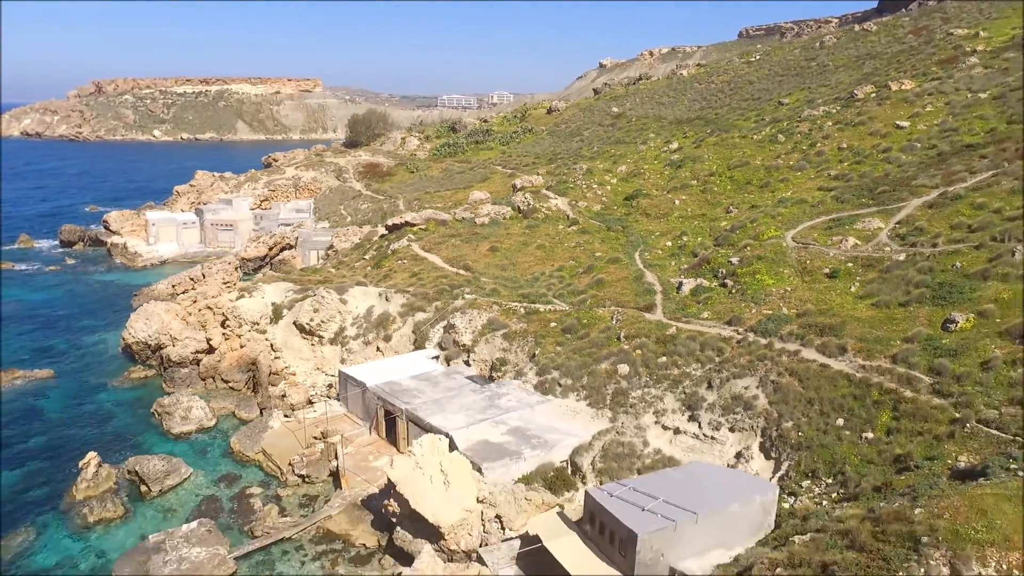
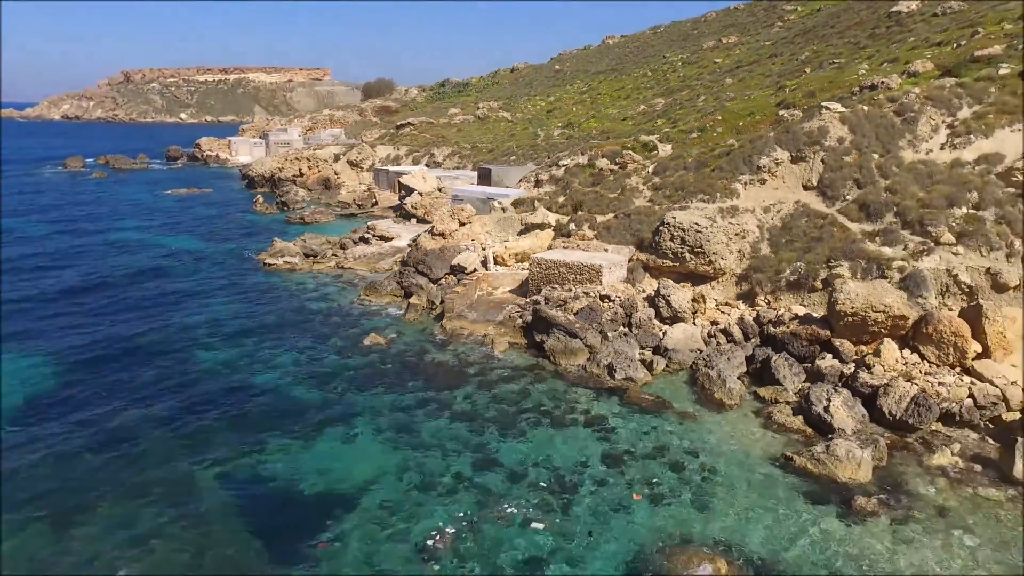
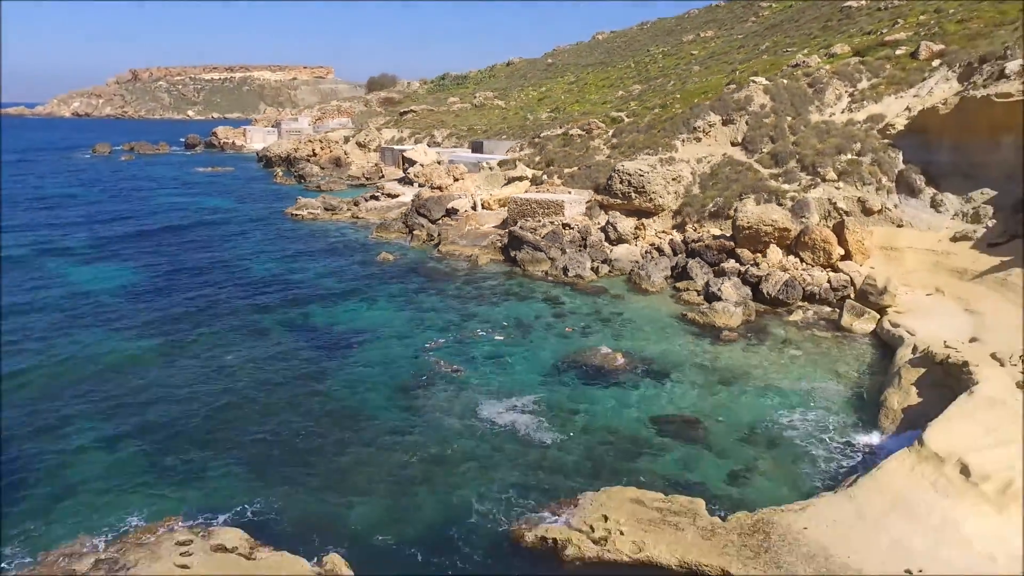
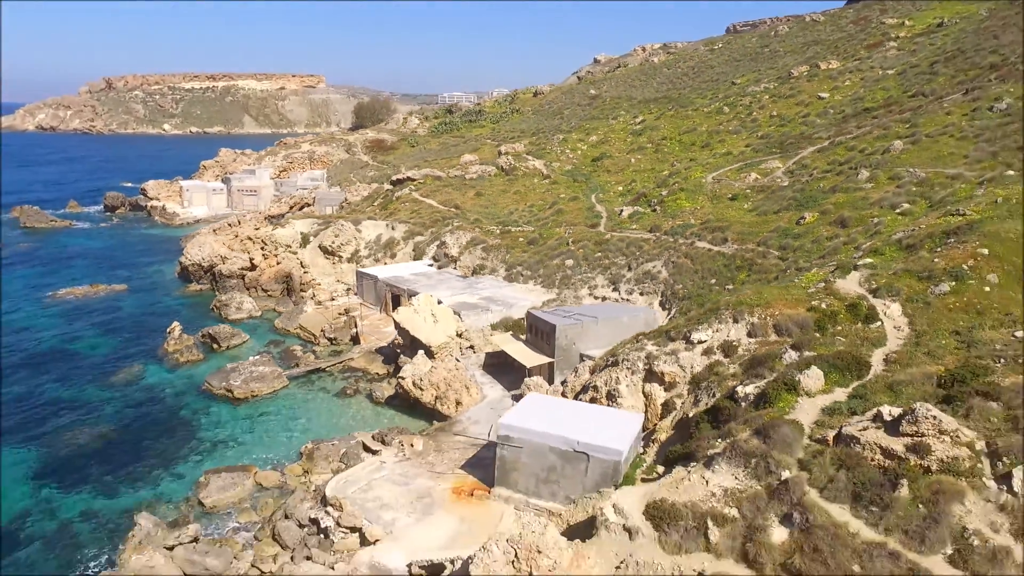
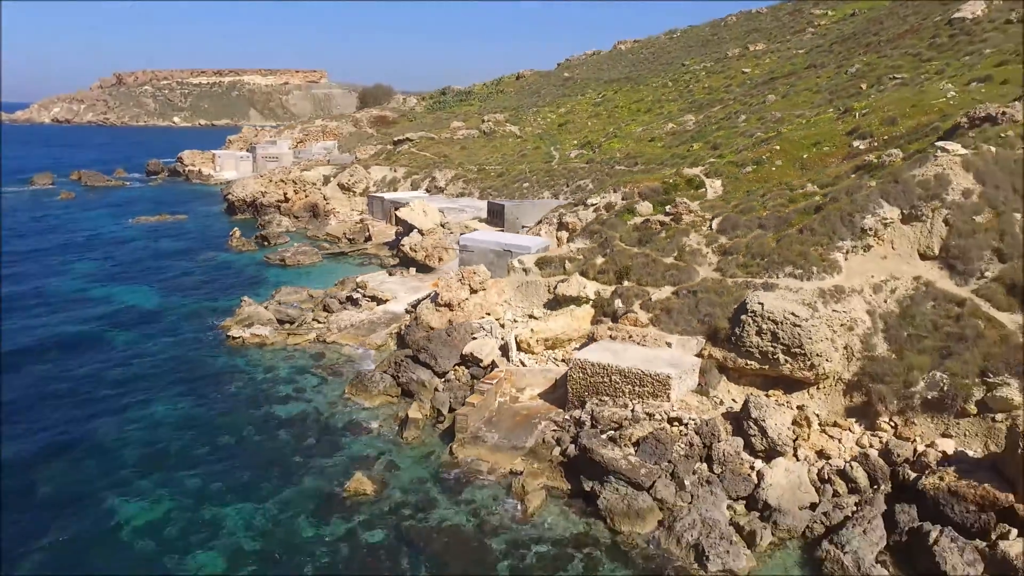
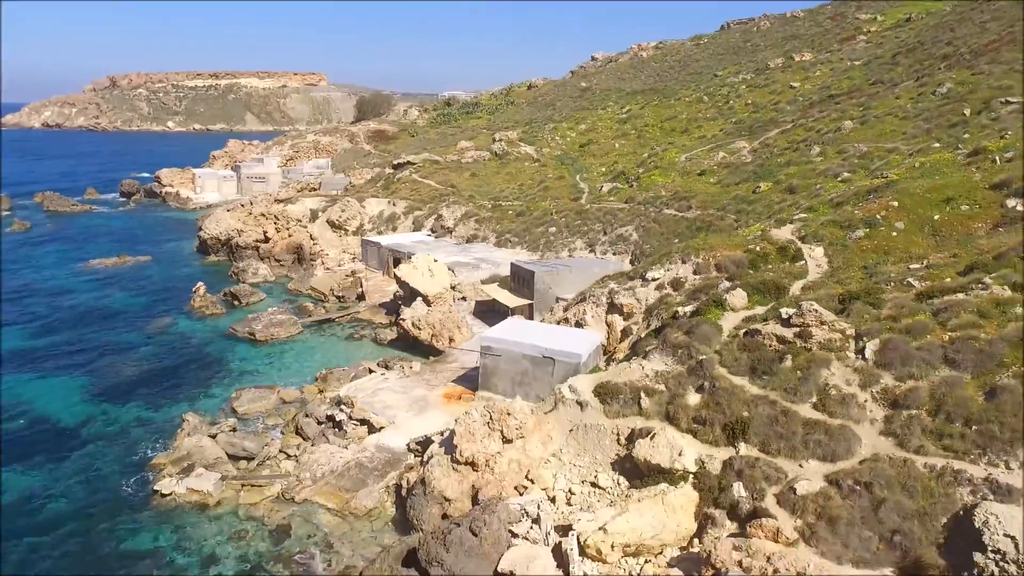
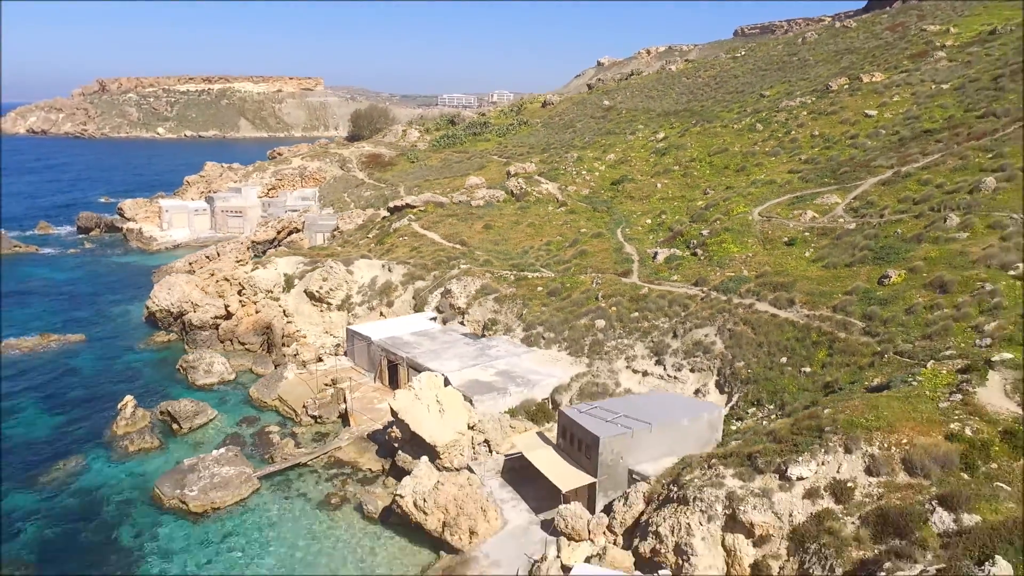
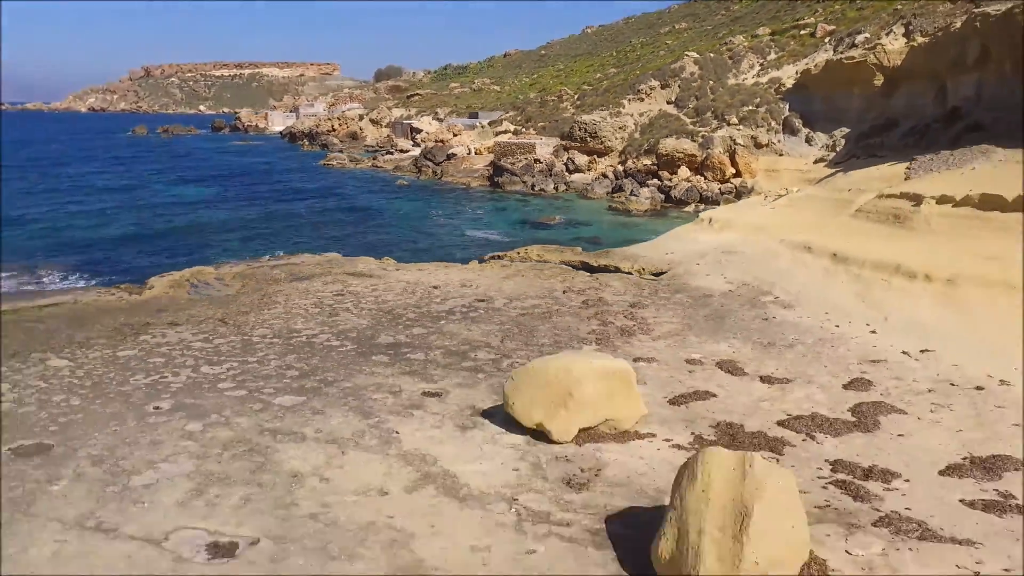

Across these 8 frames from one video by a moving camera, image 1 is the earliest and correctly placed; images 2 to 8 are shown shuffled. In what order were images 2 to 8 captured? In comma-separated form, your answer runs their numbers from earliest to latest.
7, 4, 6, 5, 2, 3, 8
